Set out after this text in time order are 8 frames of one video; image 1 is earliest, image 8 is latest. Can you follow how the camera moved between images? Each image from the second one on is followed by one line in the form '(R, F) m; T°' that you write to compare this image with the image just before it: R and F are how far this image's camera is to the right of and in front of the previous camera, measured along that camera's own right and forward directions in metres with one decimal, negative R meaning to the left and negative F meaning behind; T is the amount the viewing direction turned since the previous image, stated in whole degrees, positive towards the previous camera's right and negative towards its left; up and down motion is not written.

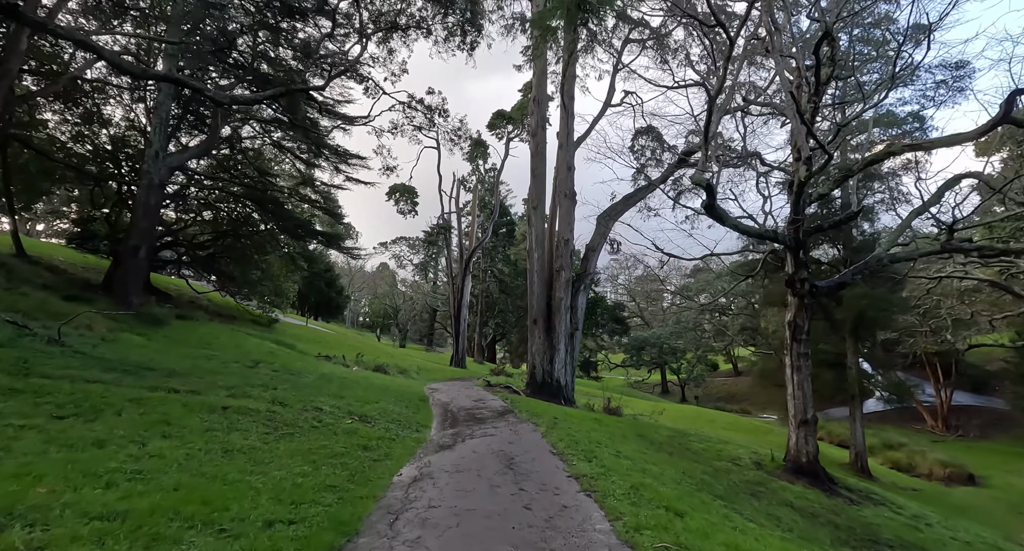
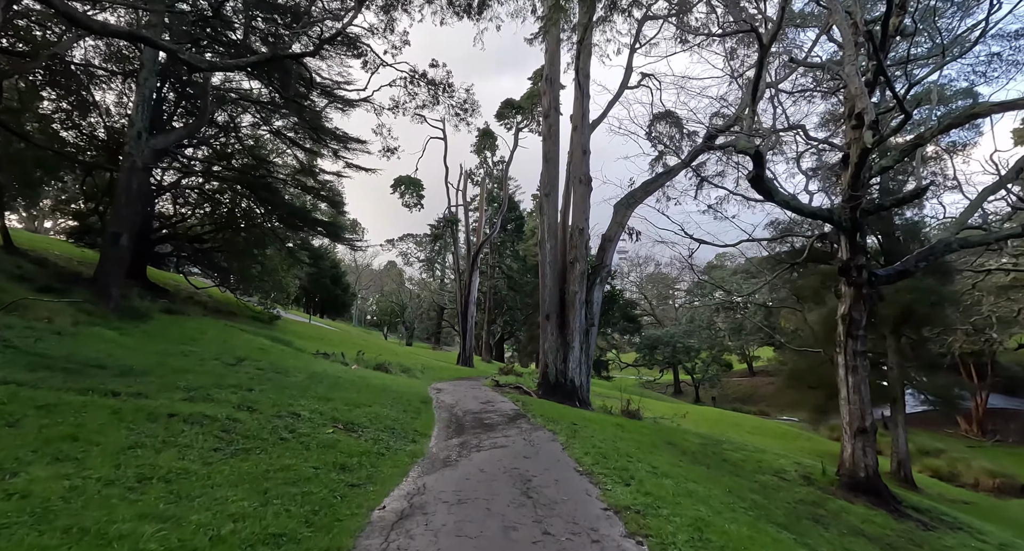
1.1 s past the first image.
(-0.1, +0.9) m; -1°
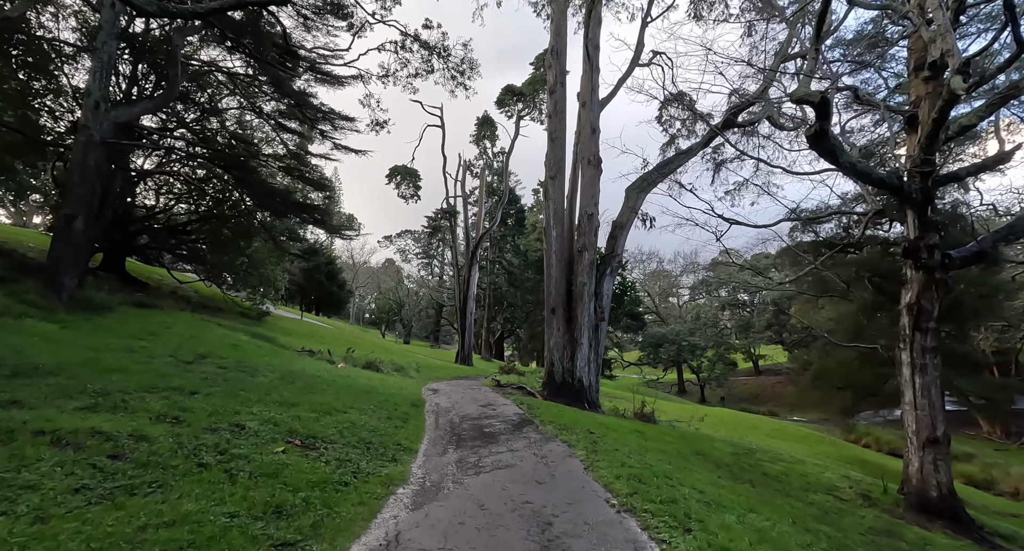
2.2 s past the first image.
(-0.1, +1.0) m; 0°
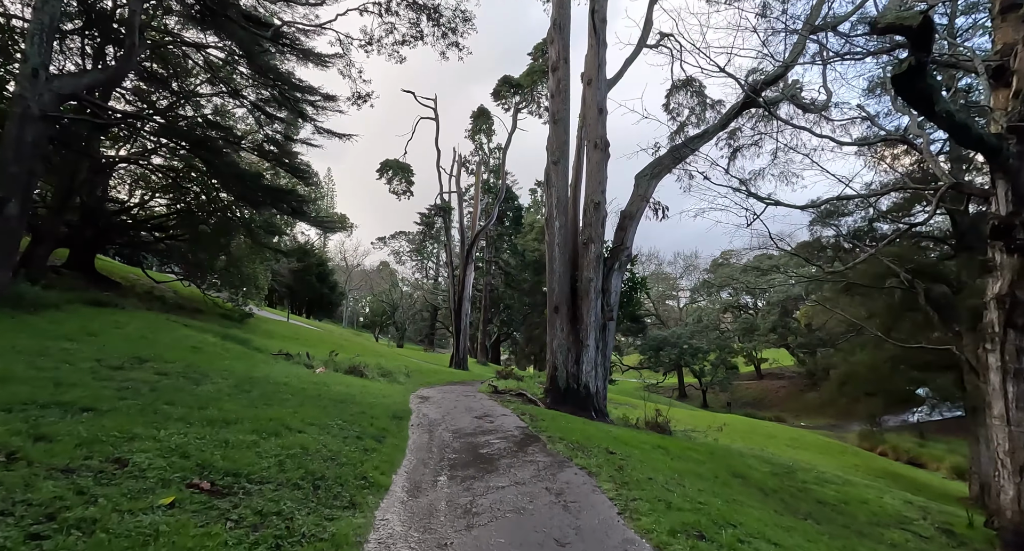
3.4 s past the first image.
(-0.1, +1.0) m; 0°
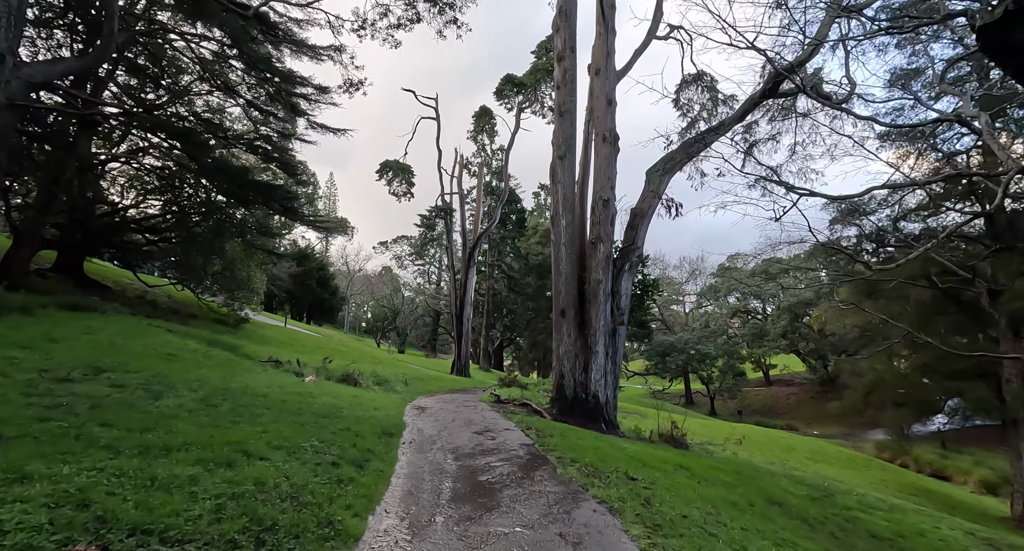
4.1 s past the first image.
(0.0, +0.6) m; 0°
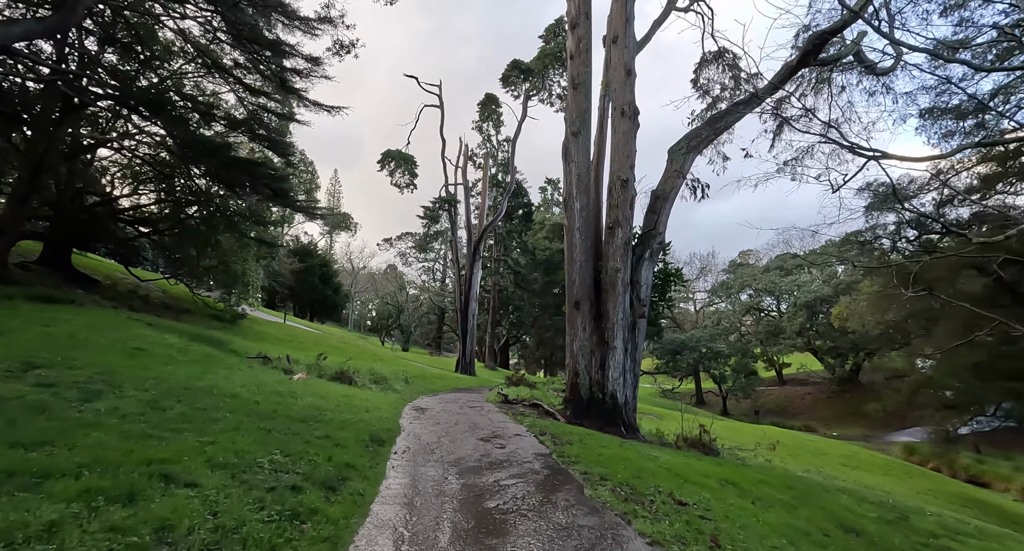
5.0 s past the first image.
(-0.1, +0.8) m; -1°
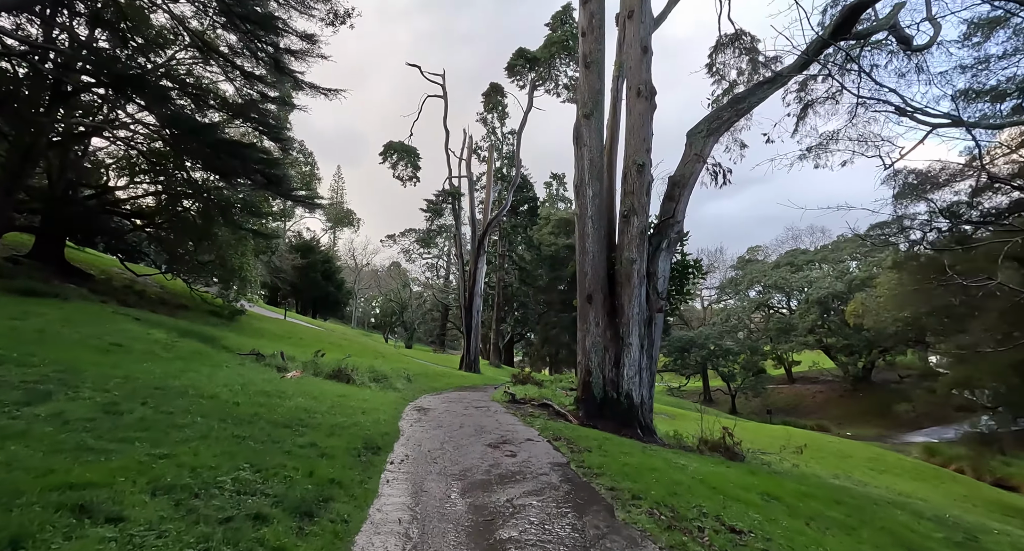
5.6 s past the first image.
(-0.1, +0.5) m; 0°
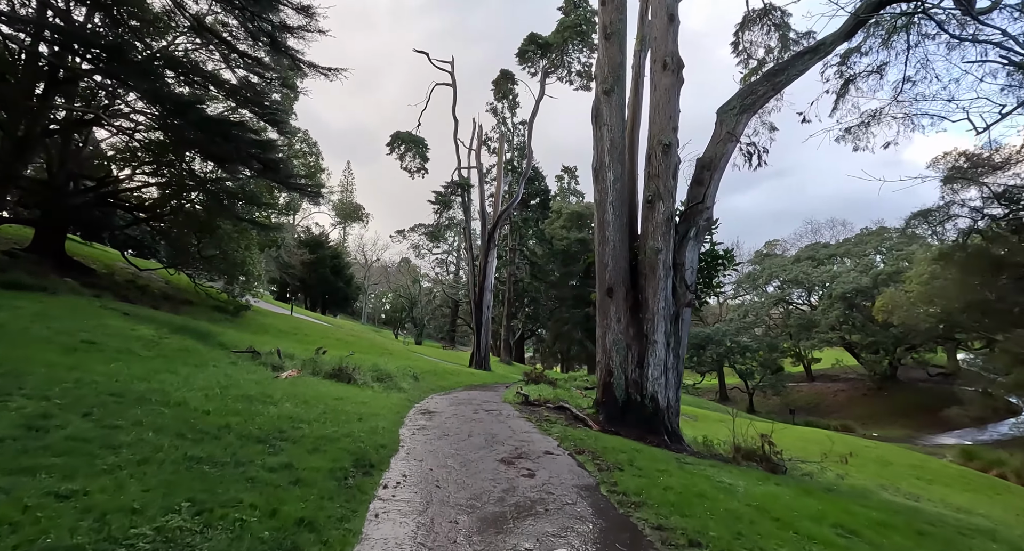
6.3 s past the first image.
(-0.1, +0.7) m; -1°
